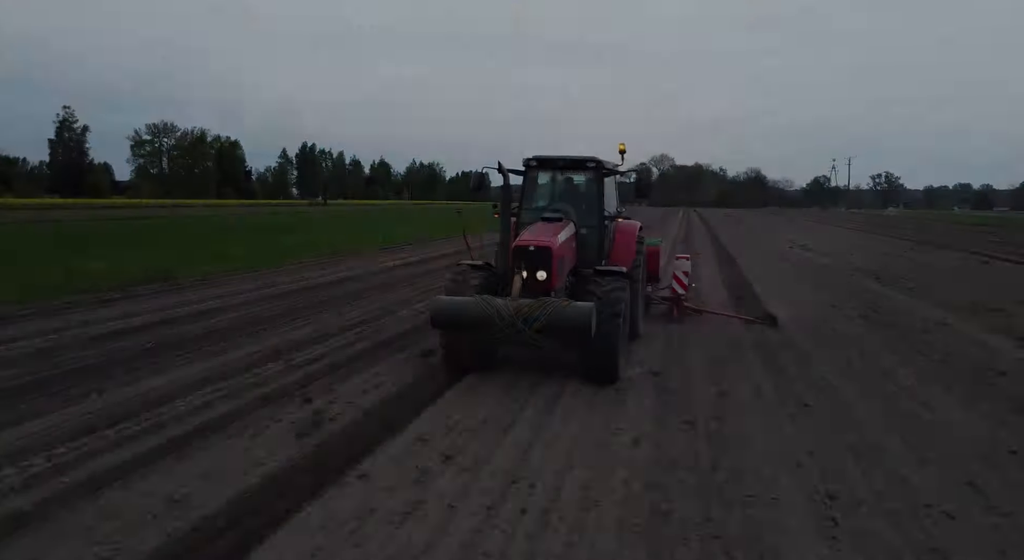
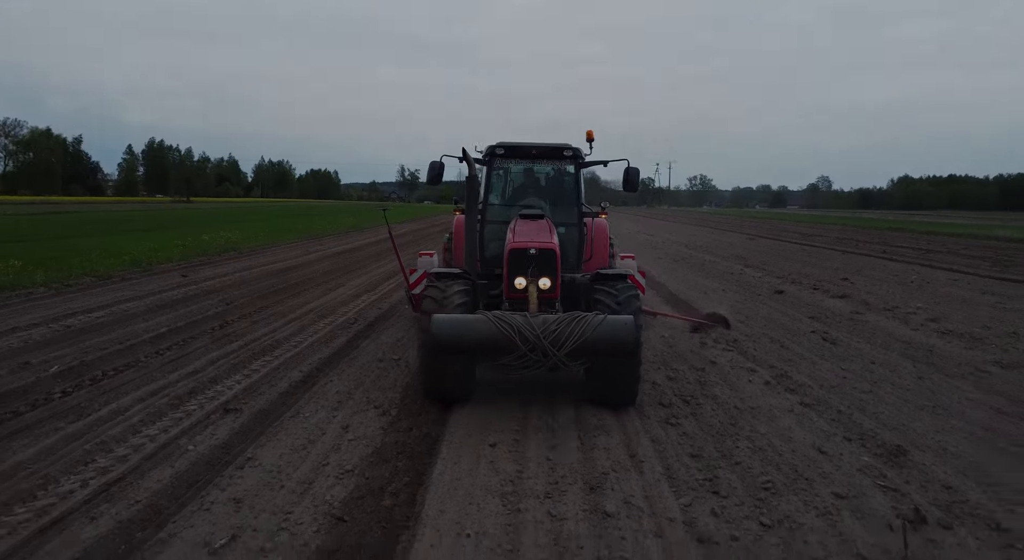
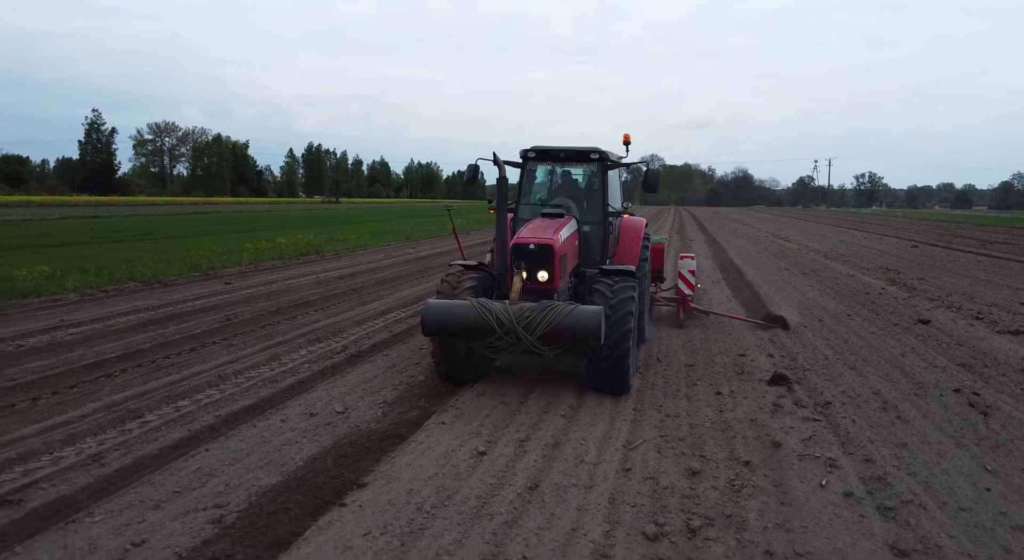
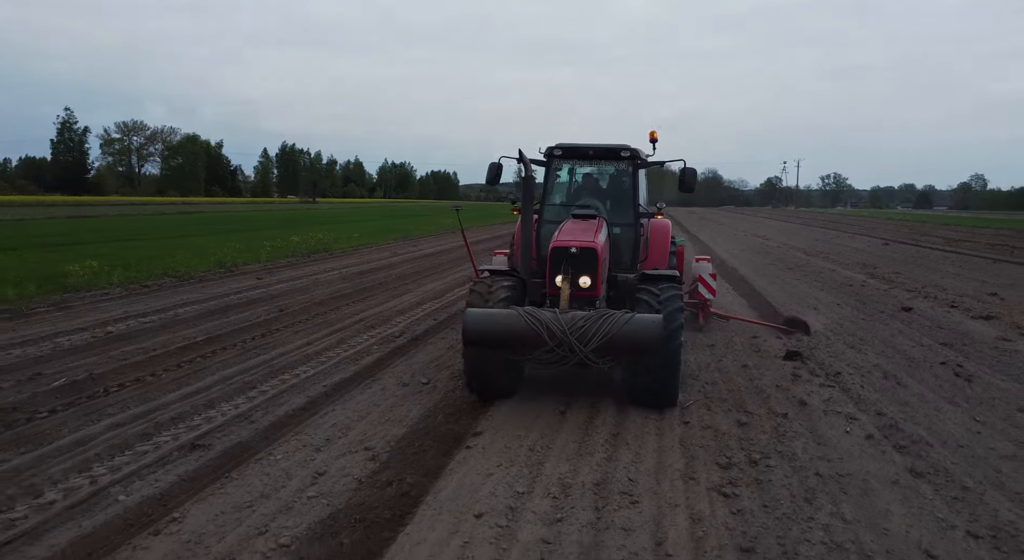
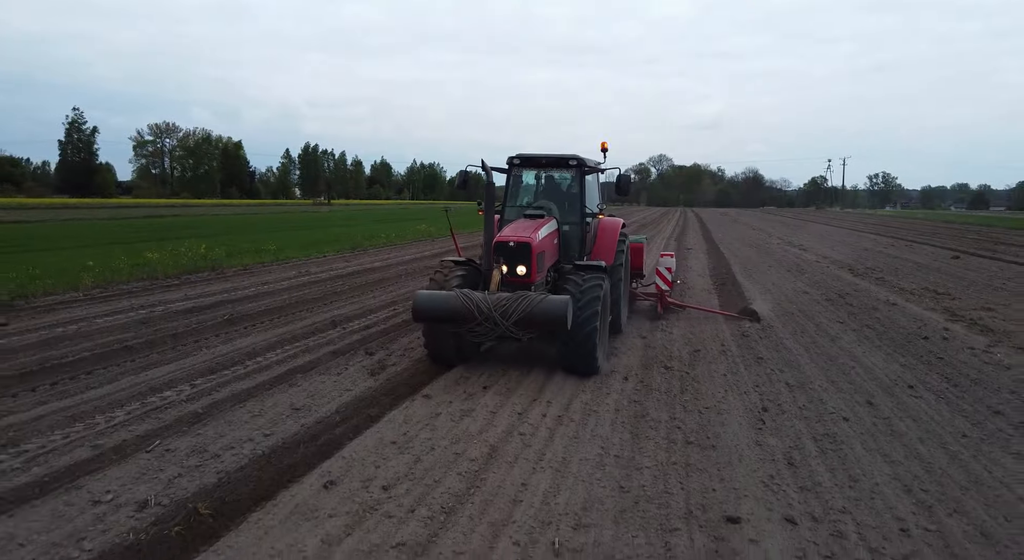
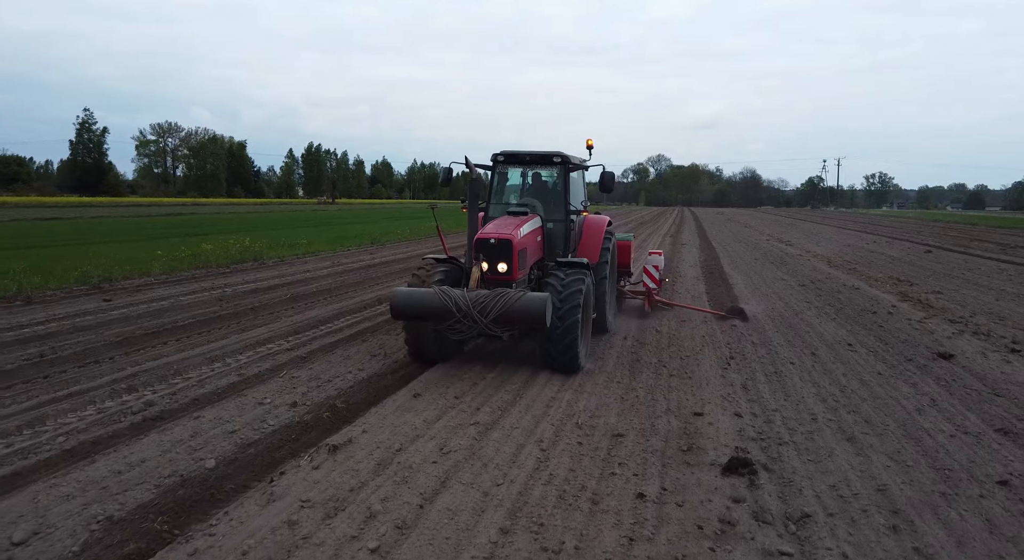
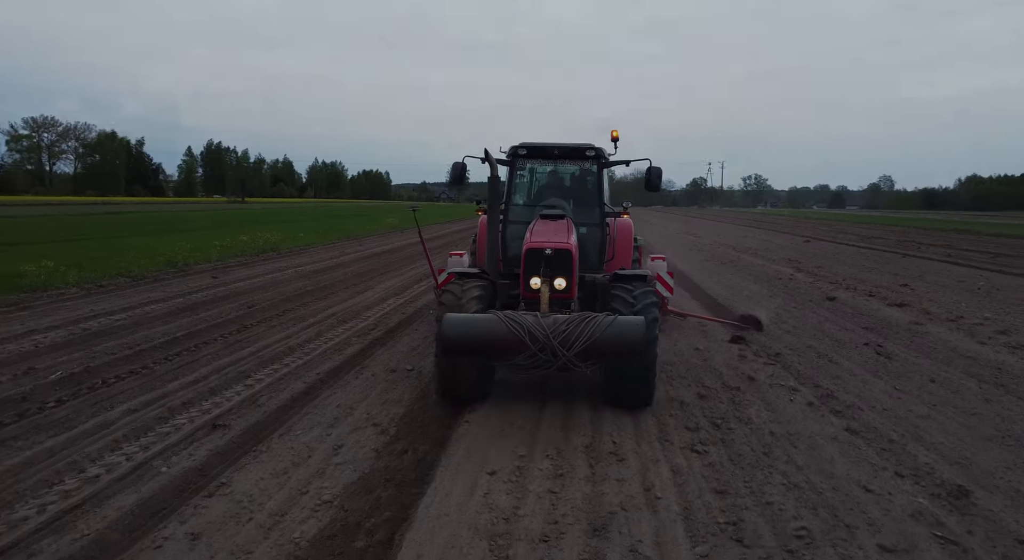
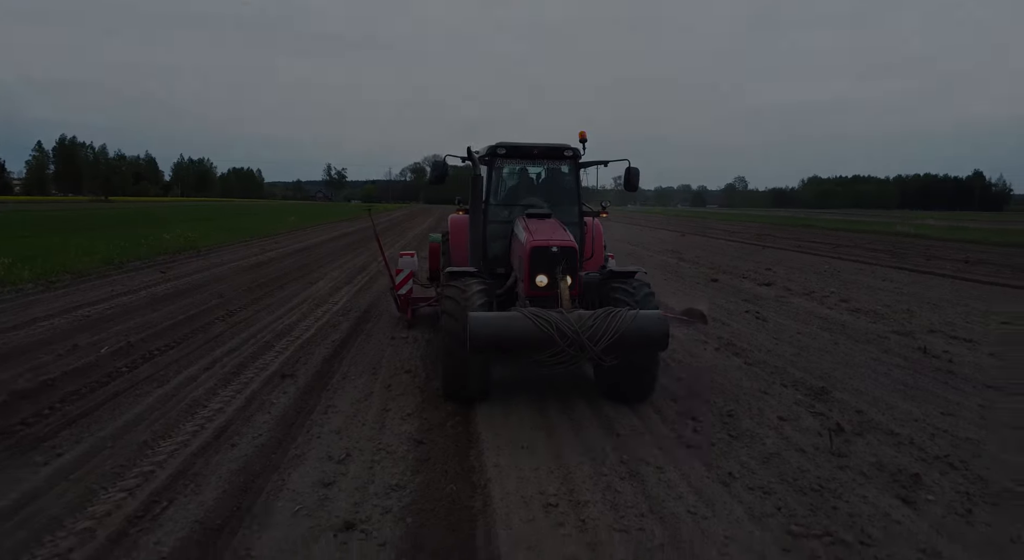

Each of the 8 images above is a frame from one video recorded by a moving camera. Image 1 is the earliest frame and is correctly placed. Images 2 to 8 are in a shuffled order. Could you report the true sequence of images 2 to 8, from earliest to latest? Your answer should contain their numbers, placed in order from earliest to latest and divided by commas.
5, 6, 3, 4, 7, 2, 8
